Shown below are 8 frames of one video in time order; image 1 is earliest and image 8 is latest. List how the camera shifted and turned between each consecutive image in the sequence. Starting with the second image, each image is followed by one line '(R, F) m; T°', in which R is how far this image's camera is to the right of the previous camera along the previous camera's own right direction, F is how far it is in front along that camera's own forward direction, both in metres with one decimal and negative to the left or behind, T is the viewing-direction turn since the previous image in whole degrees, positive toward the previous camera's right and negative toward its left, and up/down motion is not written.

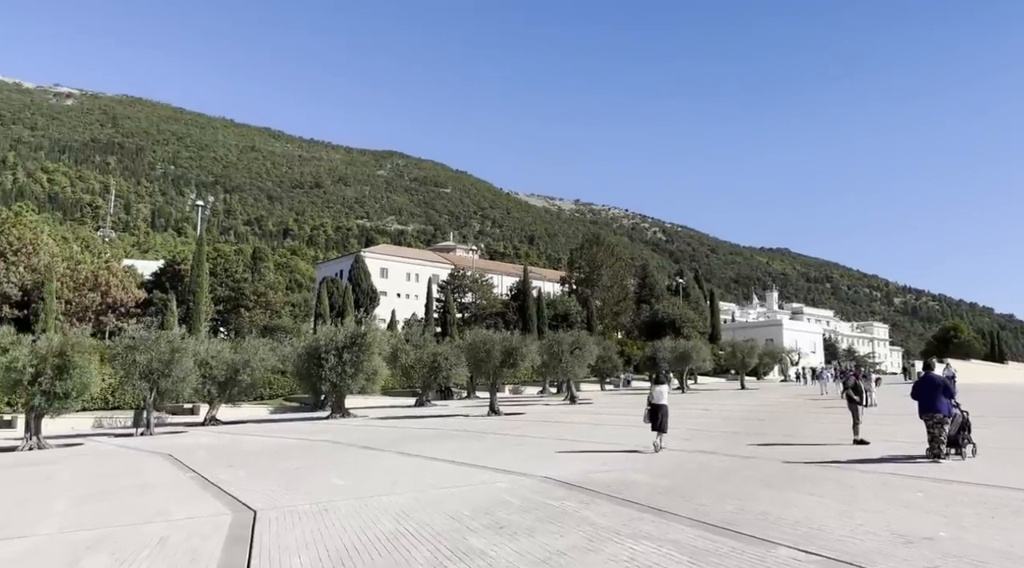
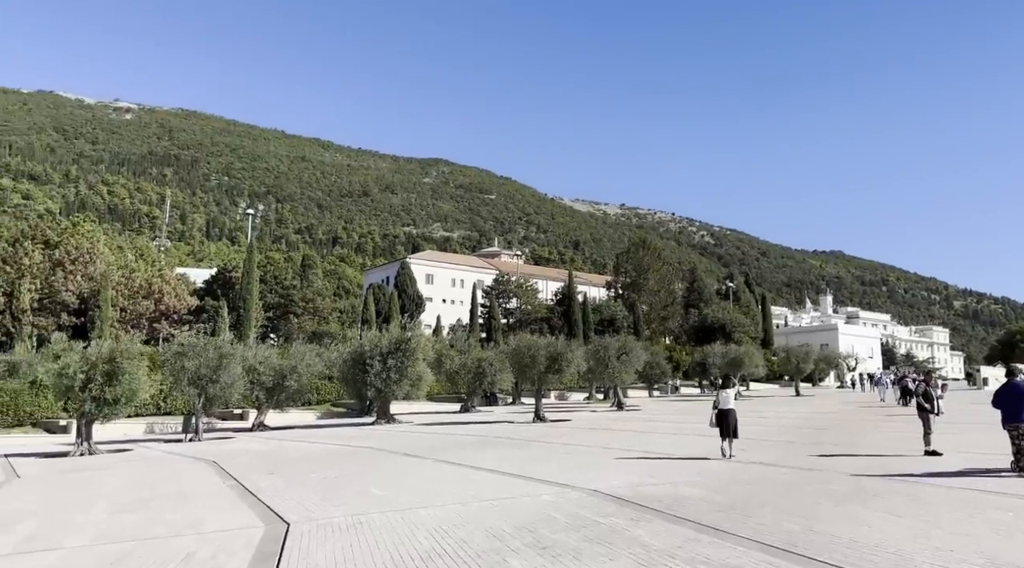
(0.0, +0.5) m; -3°
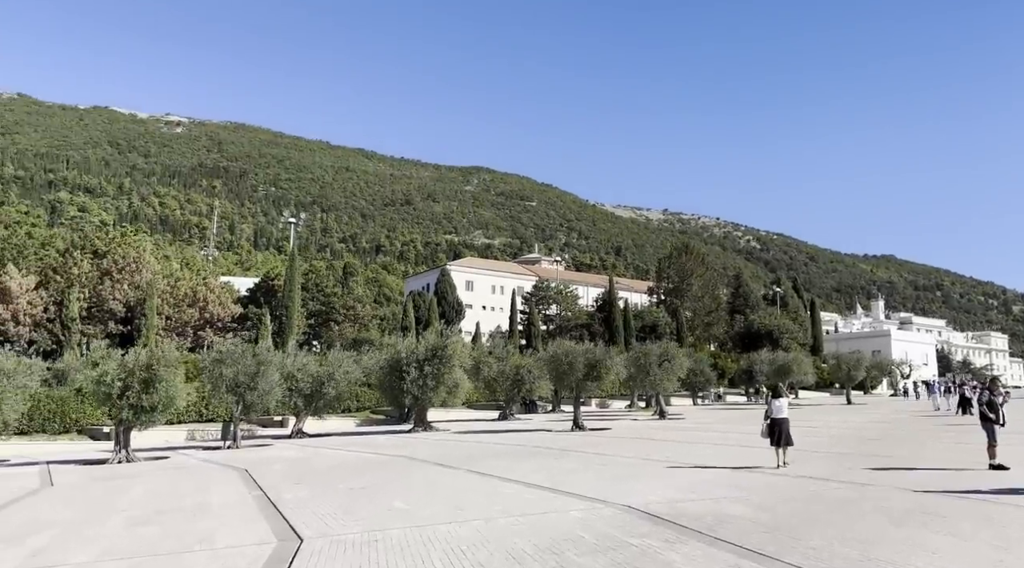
(+0.2, +0.6) m; -3°
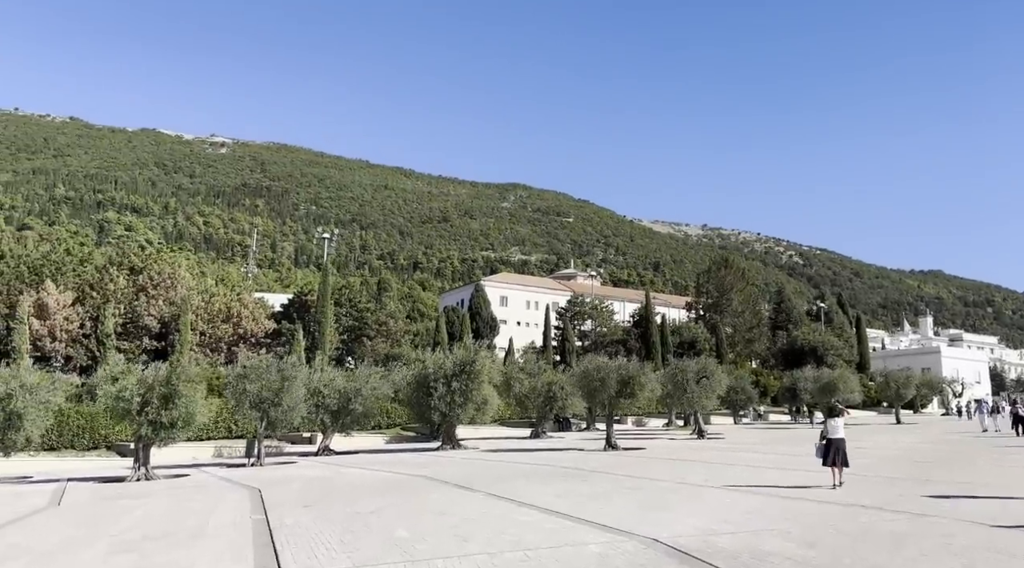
(+0.3, +1.0) m; -3°
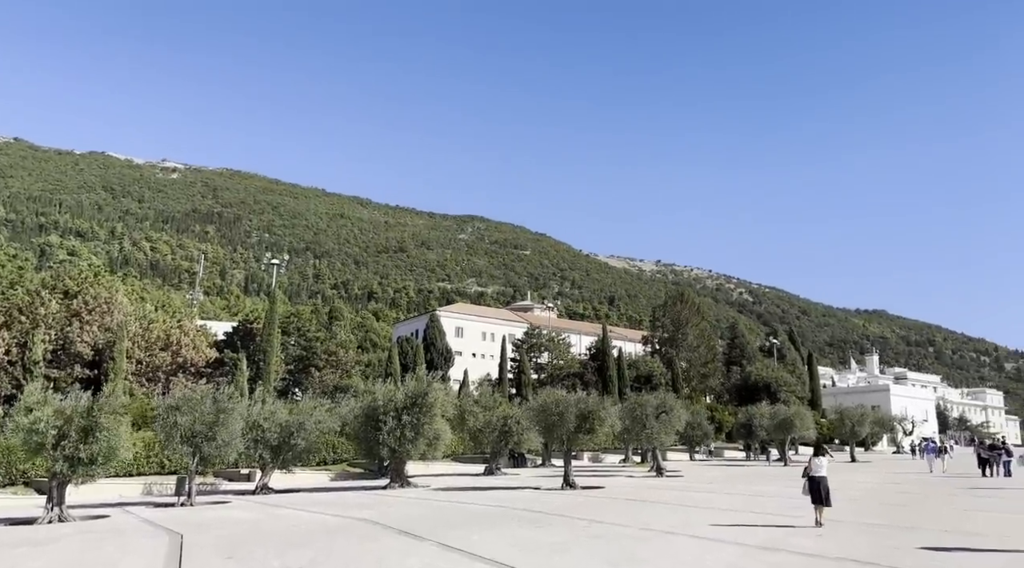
(0.0, +1.3) m; +3°
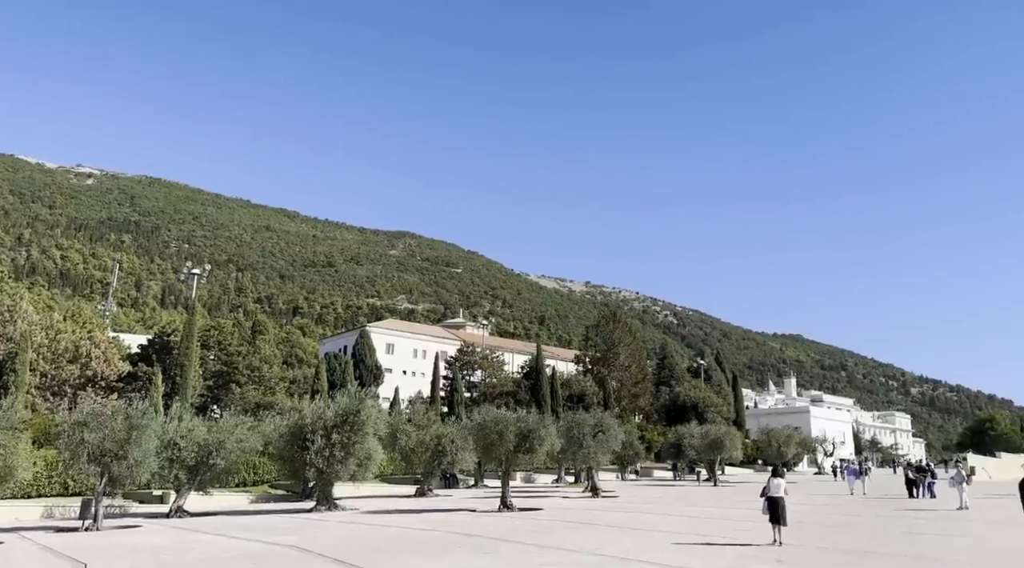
(-0.4, +0.8) m; +5°
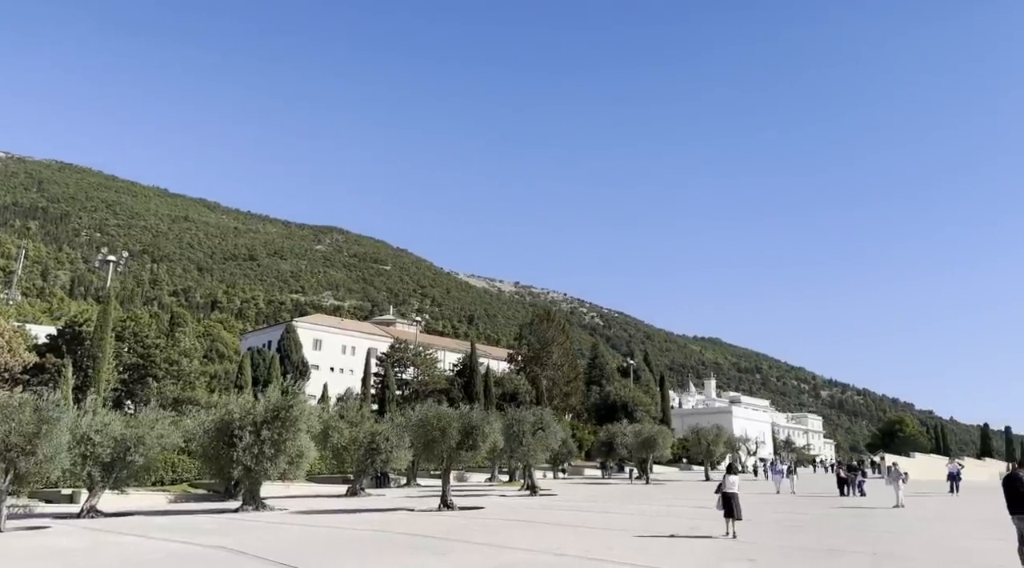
(-0.6, +0.8) m; +5°
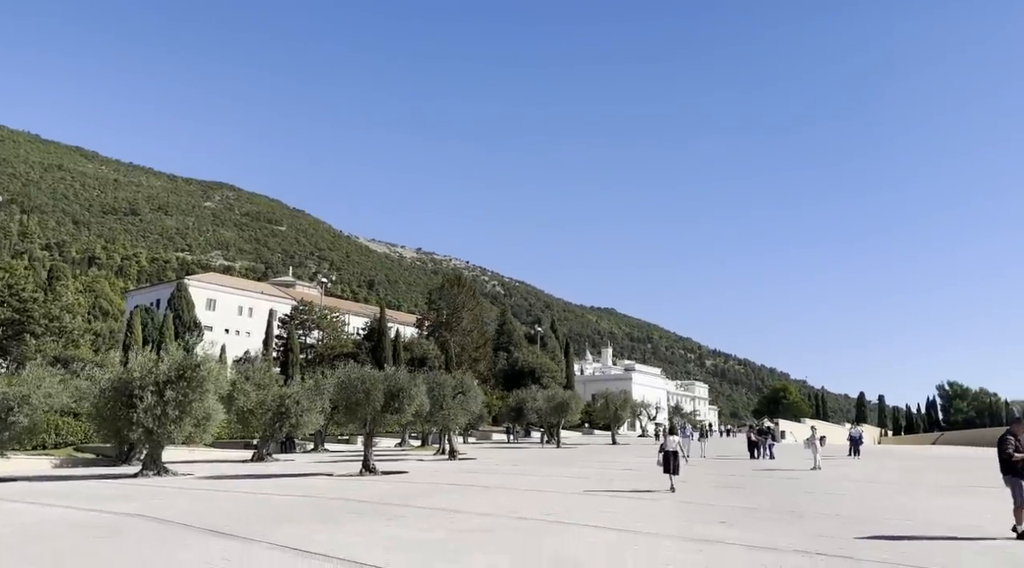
(-1.0, +0.9) m; +7°
